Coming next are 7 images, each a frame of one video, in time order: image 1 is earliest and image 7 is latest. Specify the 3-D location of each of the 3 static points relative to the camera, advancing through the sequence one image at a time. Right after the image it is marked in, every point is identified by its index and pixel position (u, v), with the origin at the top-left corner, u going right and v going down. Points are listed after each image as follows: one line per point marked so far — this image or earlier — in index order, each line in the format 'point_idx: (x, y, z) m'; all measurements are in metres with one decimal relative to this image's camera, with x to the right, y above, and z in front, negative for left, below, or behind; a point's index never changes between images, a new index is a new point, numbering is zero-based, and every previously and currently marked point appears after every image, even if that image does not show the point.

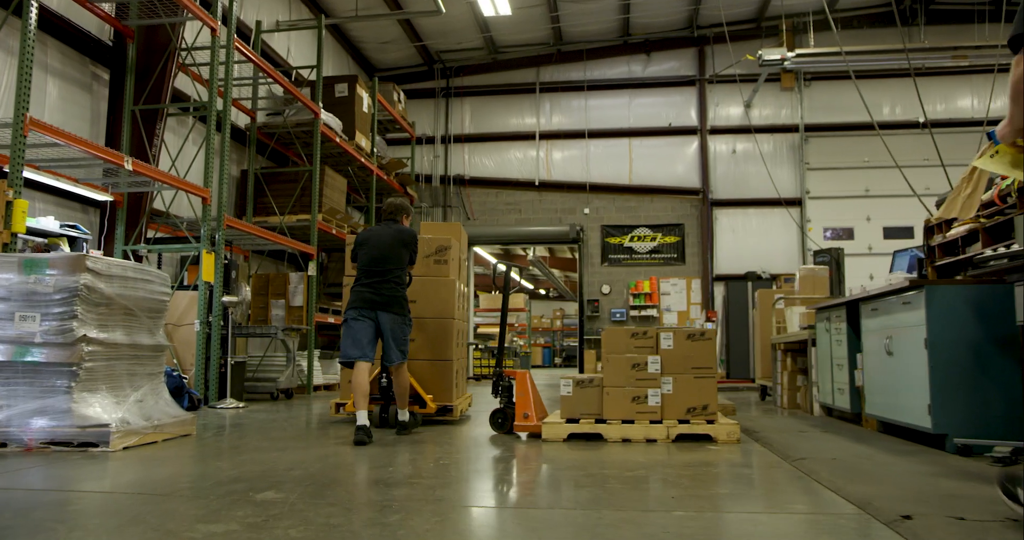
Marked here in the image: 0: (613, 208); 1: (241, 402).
0: (+1.9, +1.2, +13.8) m
1: (-2.4, -1.2, +6.6) m
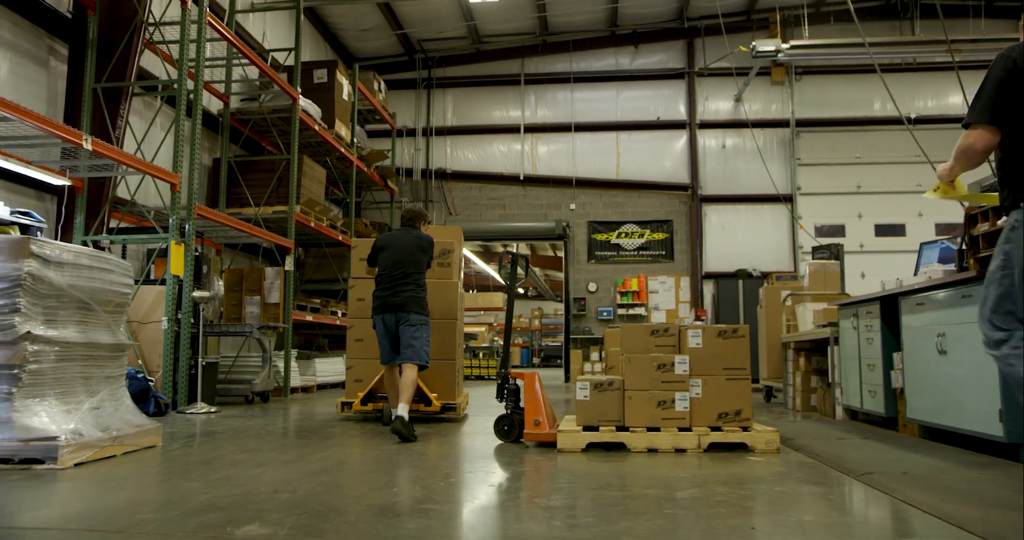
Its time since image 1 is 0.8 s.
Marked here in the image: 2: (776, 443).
0: (+1.6, +1.2, +13.5) m
1: (-2.5, -1.1, +6.1) m
2: (+1.2, -0.8, +3.4) m
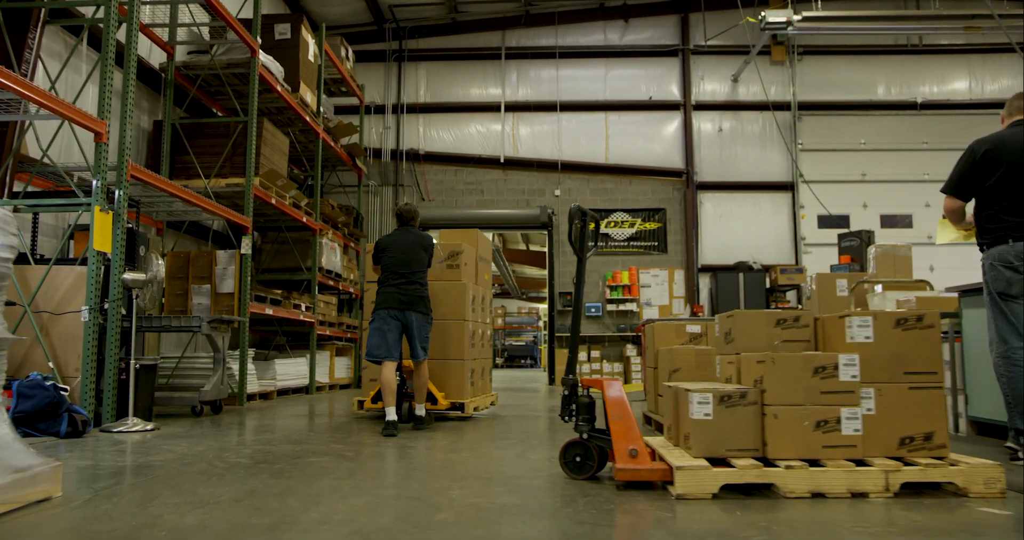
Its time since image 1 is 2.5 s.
0: (+1.2, +1.3, +12.4) m
1: (-2.4, -1.0, +4.8) m
2: (+1.5, -0.7, +2.3) m
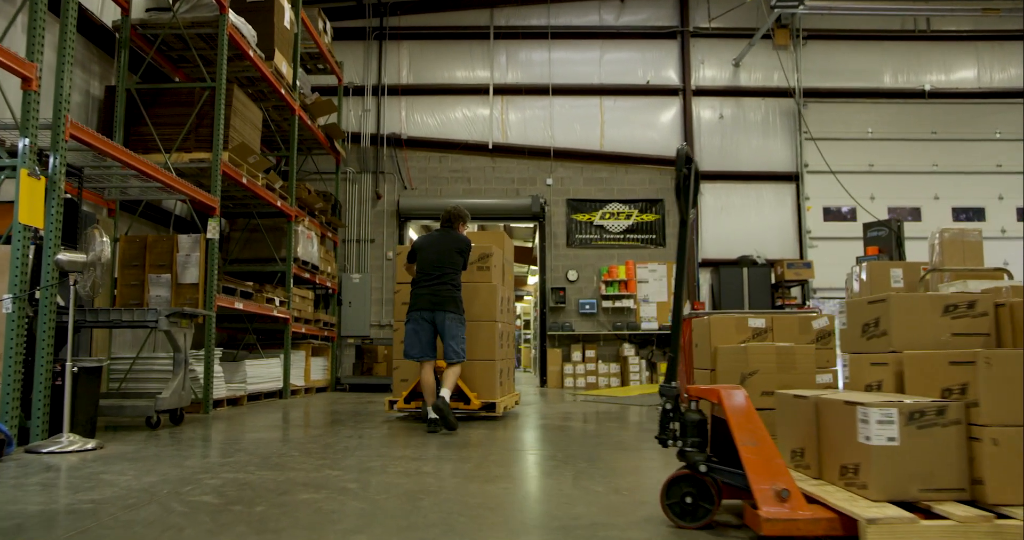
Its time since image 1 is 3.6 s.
0: (+1.1, +1.4, +11.7) m
1: (-2.2, -0.9, +3.9) m
2: (+1.7, -0.6, +1.6) m
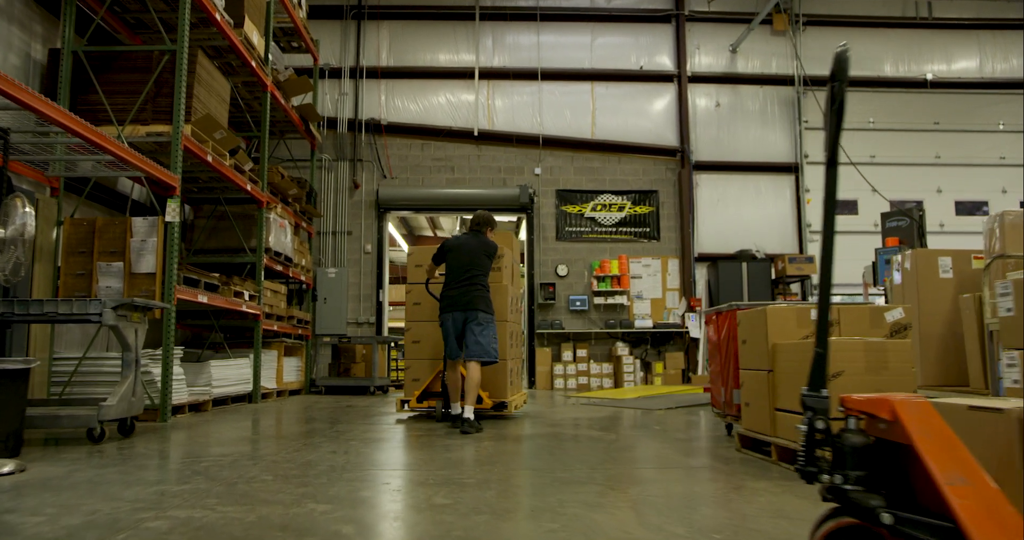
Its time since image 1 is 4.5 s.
0: (+0.9, +1.5, +11.1) m
1: (-2.1, -0.8, +3.2) m
2: (+1.9, -0.5, +1.0) m
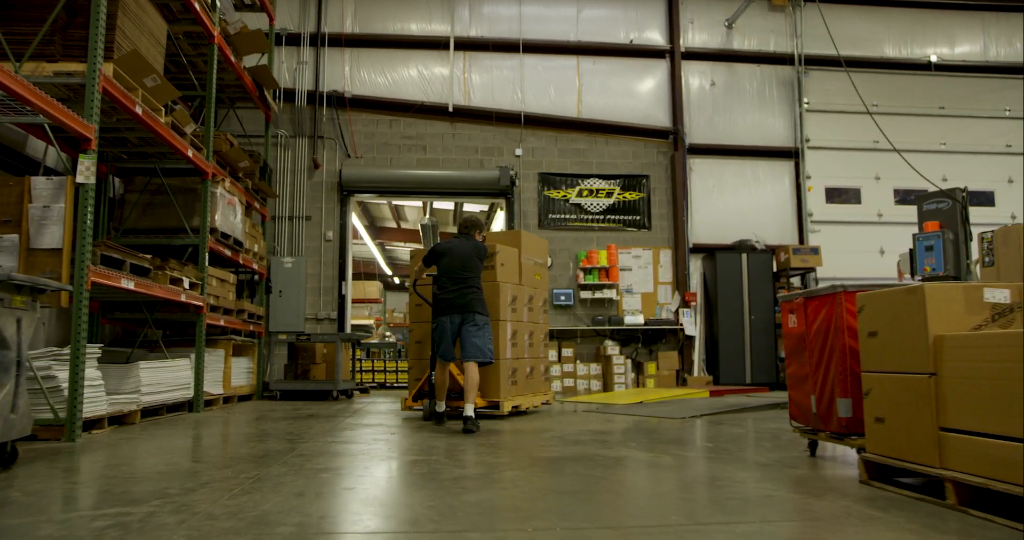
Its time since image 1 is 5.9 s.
0: (+0.6, +1.6, +10.1) m
1: (-2.0, -0.7, +2.0) m
2: (+2.2, -0.4, +0.1) m
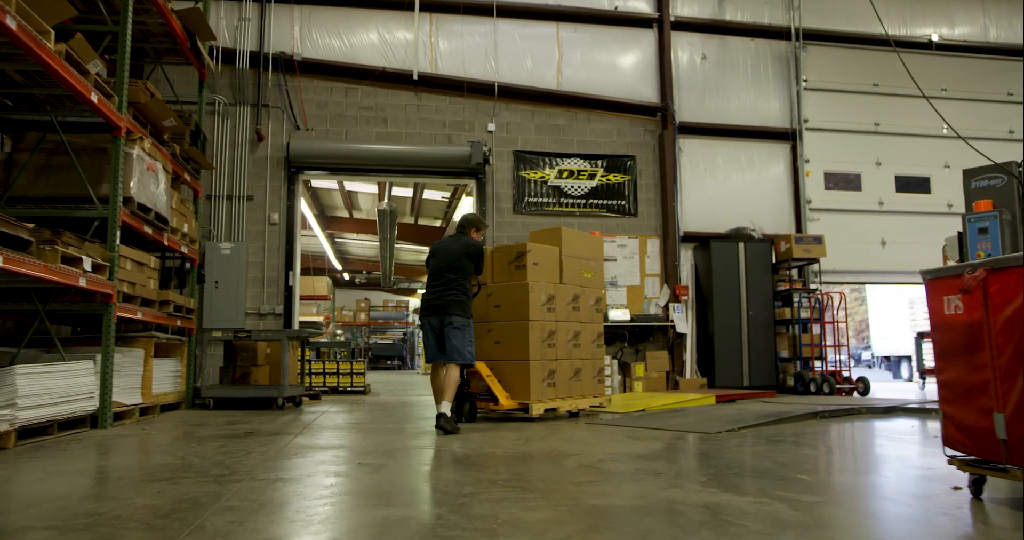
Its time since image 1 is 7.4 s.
0: (+0.2, +1.8, +9.0) m
1: (-1.8, -0.5, +0.8) m
2: (+2.5, -0.3, -0.8) m
